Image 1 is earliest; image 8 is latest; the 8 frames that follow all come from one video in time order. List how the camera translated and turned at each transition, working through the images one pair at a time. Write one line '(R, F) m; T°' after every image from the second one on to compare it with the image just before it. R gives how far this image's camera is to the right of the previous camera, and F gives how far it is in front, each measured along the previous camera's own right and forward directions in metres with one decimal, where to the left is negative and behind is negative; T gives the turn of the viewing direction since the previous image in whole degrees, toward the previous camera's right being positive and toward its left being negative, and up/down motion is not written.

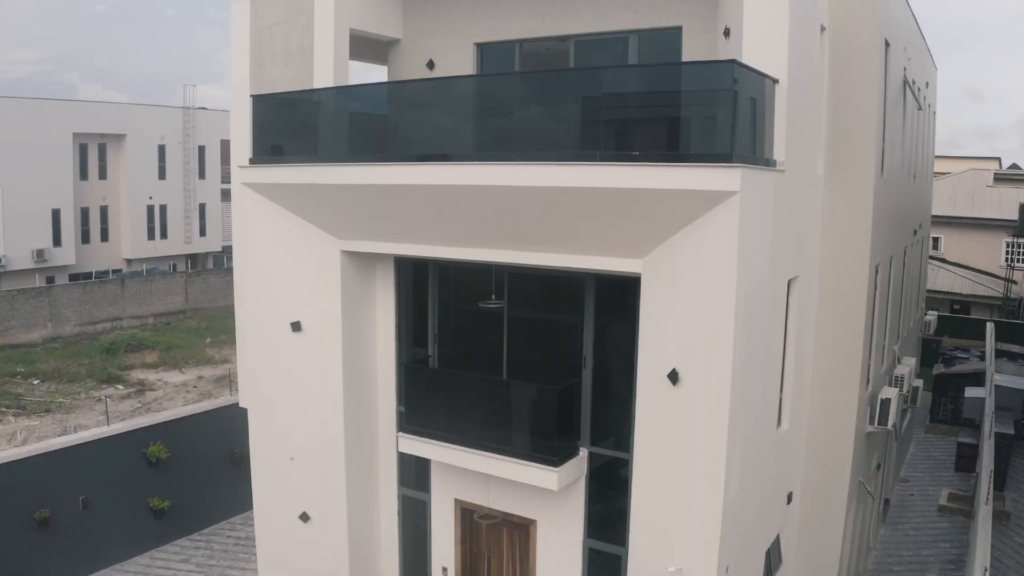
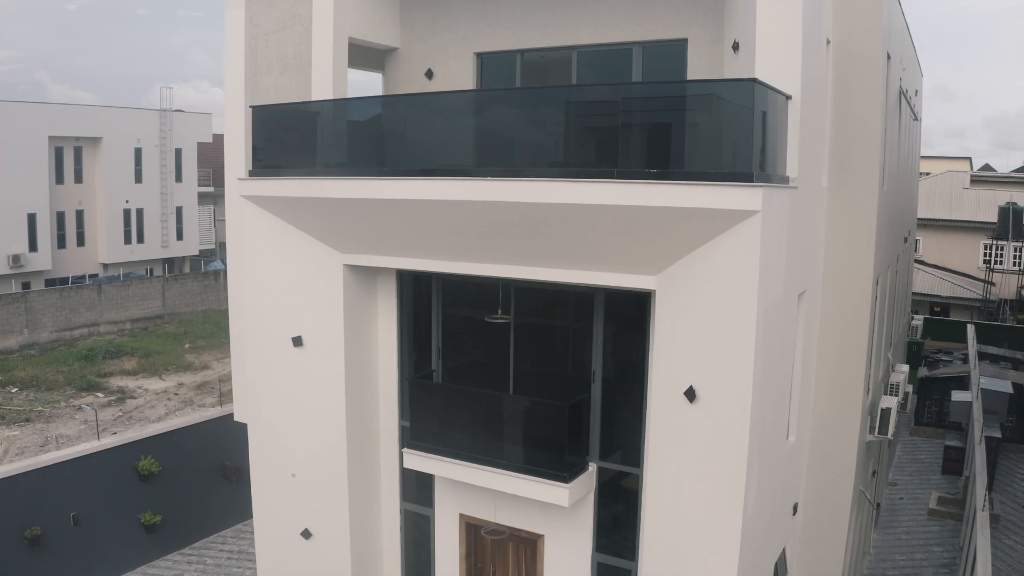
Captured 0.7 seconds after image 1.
(-0.3, +0.1) m; +1°
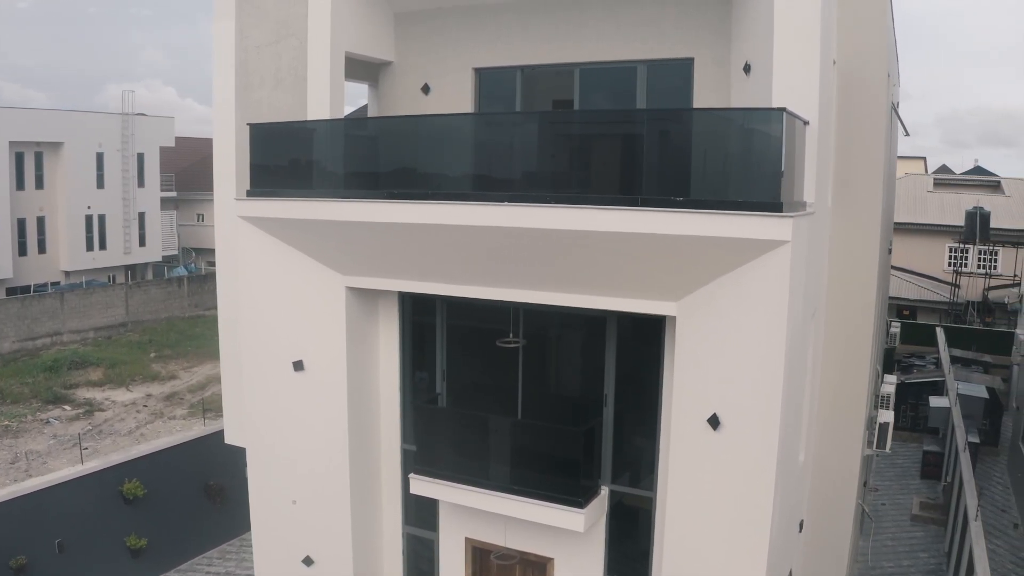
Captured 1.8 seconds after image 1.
(-0.5, +0.1) m; +2°
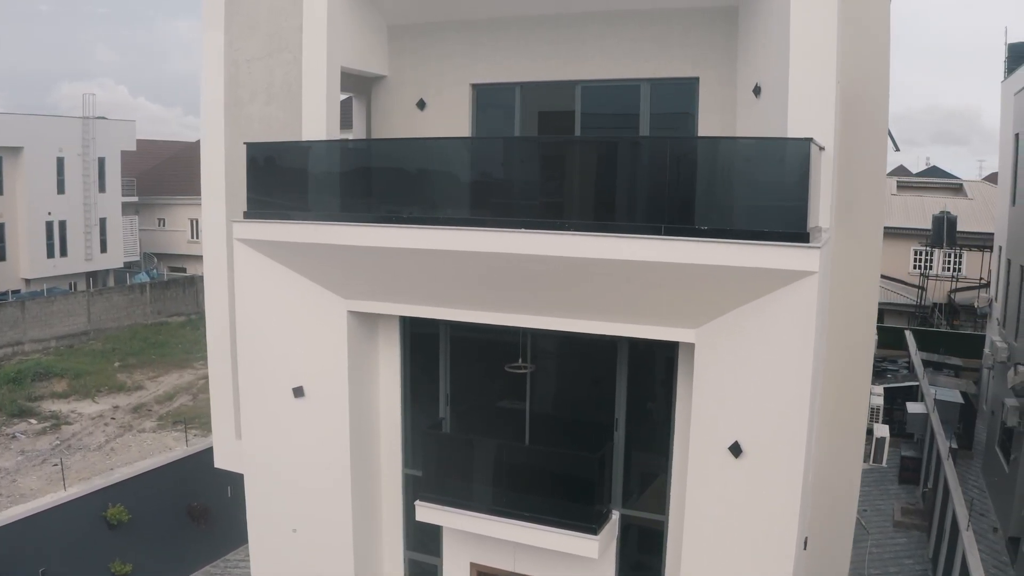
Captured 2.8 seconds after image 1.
(-0.4, +0.1) m; +2°
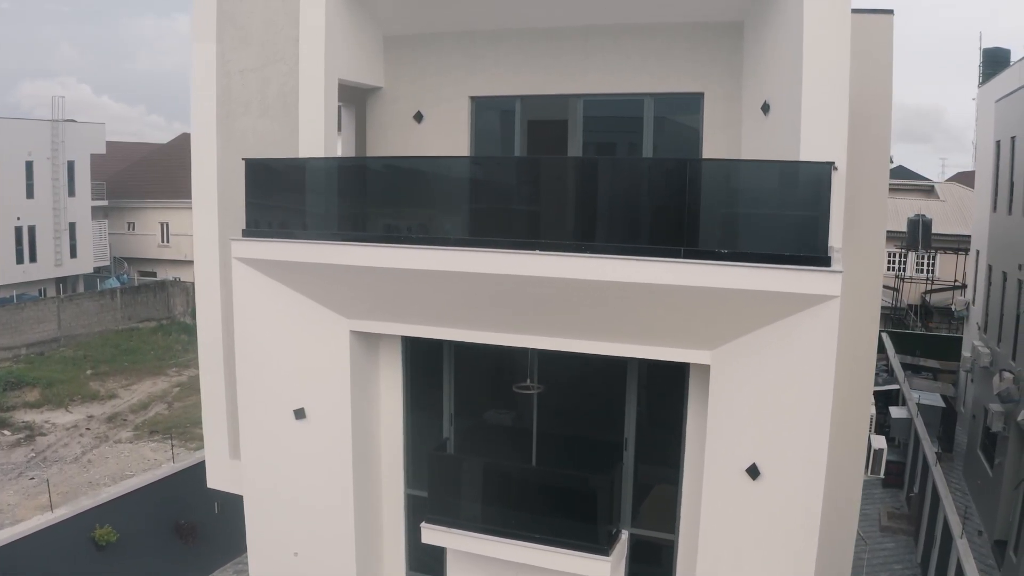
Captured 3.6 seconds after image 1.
(-0.3, +0.1) m; +2°
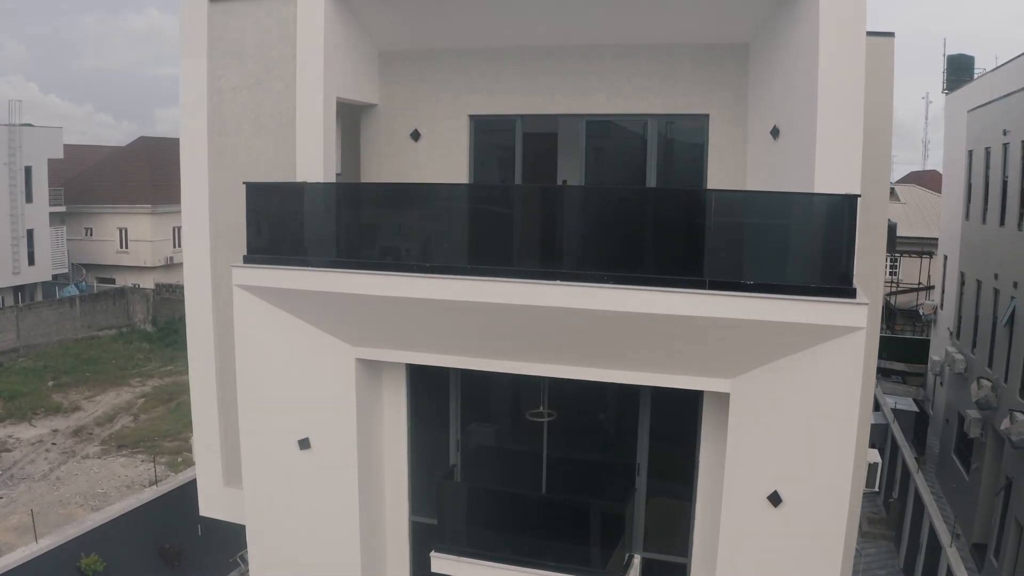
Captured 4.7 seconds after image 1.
(-0.5, +0.1) m; +2°
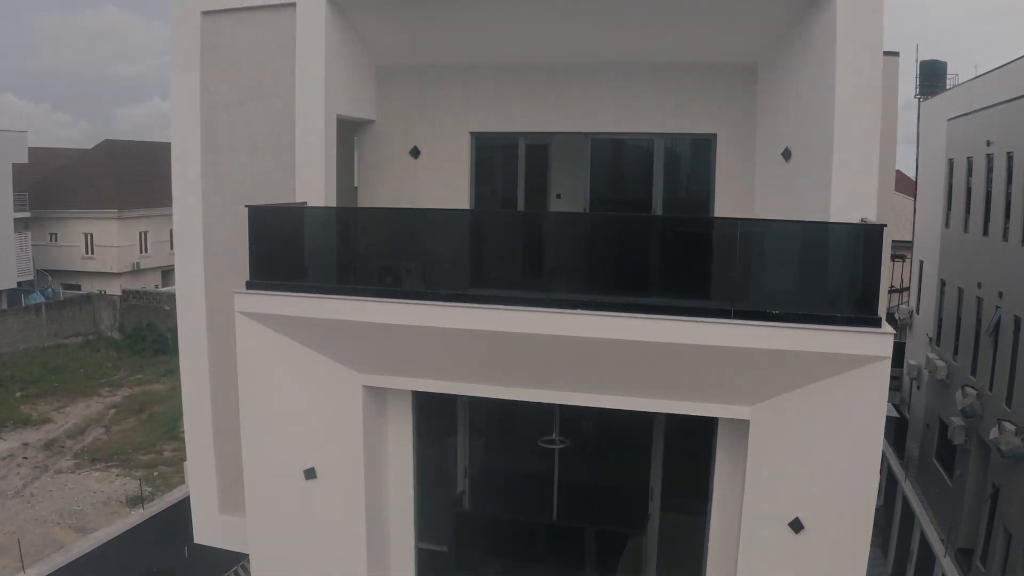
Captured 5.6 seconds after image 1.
(-0.4, +0.1) m; +2°
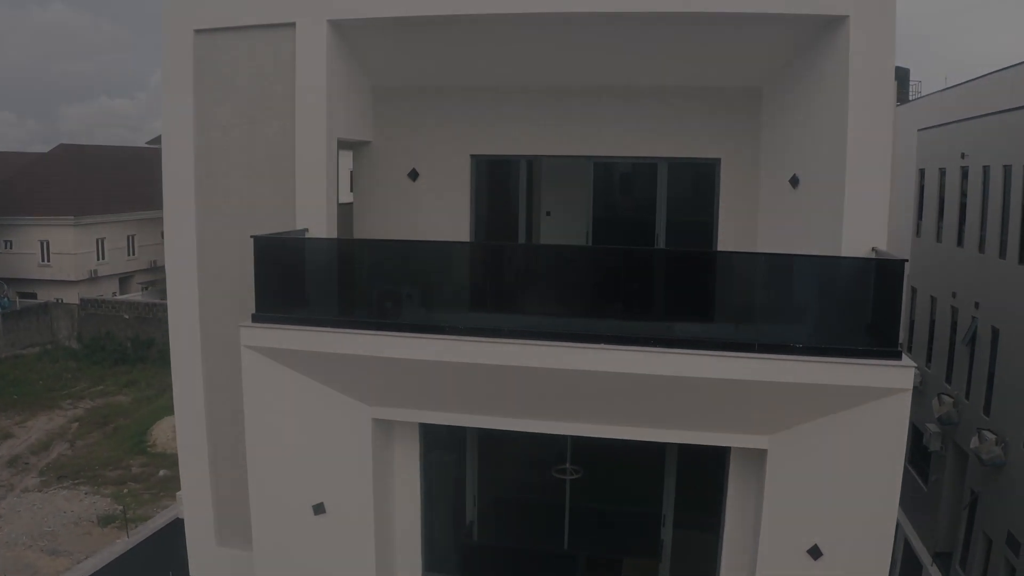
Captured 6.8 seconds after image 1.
(-0.5, 0.0) m; +2°
